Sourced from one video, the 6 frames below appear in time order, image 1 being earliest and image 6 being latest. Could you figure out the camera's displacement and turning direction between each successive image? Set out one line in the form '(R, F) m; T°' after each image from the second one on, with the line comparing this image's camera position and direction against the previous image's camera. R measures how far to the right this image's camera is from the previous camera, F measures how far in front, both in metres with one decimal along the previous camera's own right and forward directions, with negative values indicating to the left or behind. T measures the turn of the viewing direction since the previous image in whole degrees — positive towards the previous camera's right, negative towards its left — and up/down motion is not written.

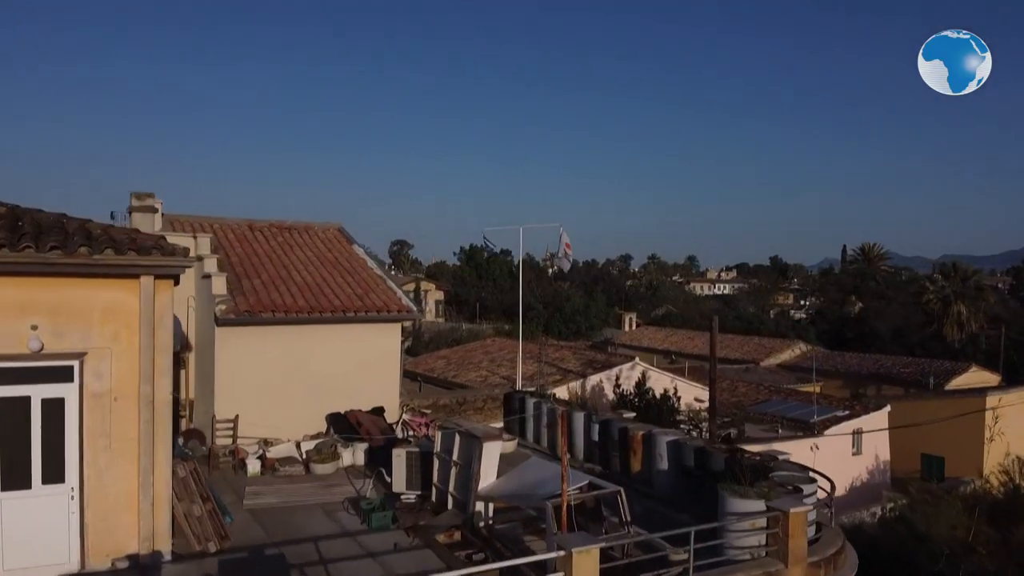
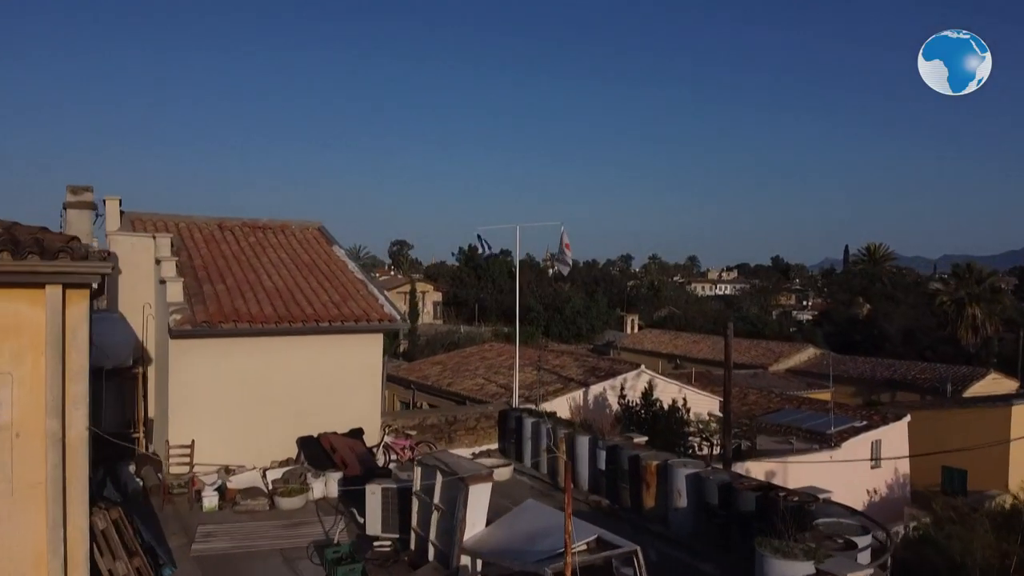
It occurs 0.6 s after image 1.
(+0.1, +1.1) m; 0°
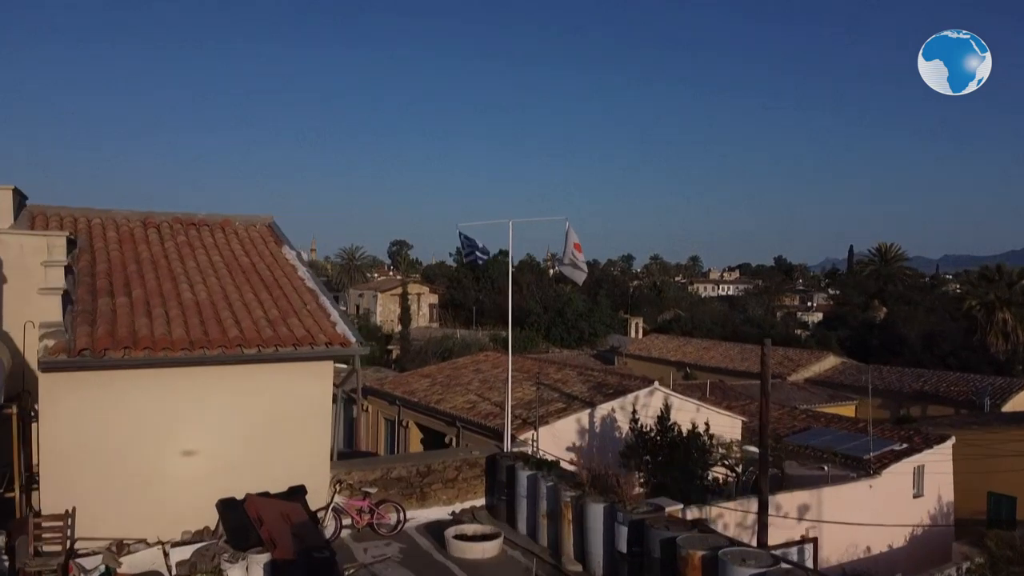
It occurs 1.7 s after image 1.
(+0.1, +2.1) m; 0°
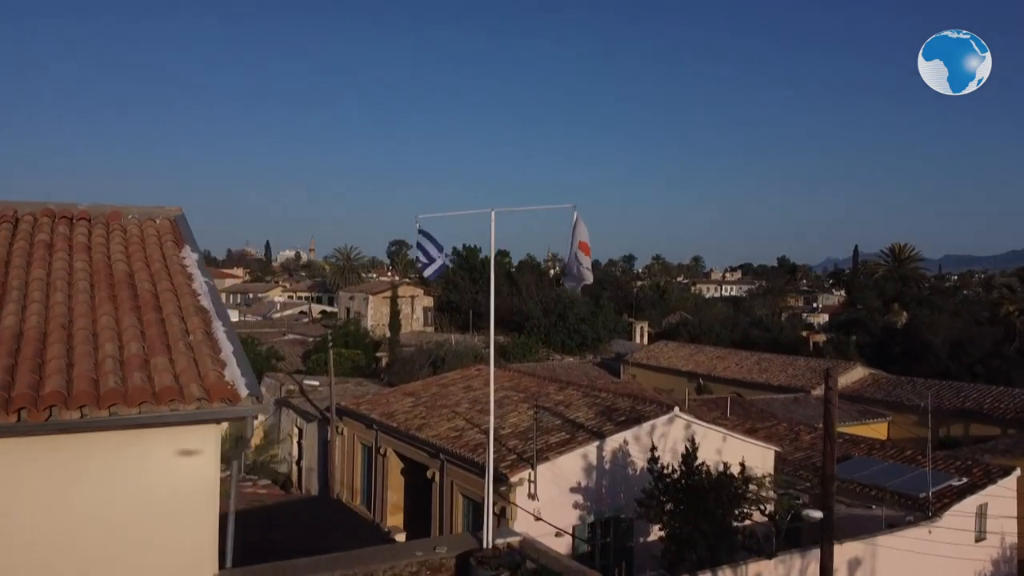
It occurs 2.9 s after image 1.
(+0.1, +2.4) m; 0°
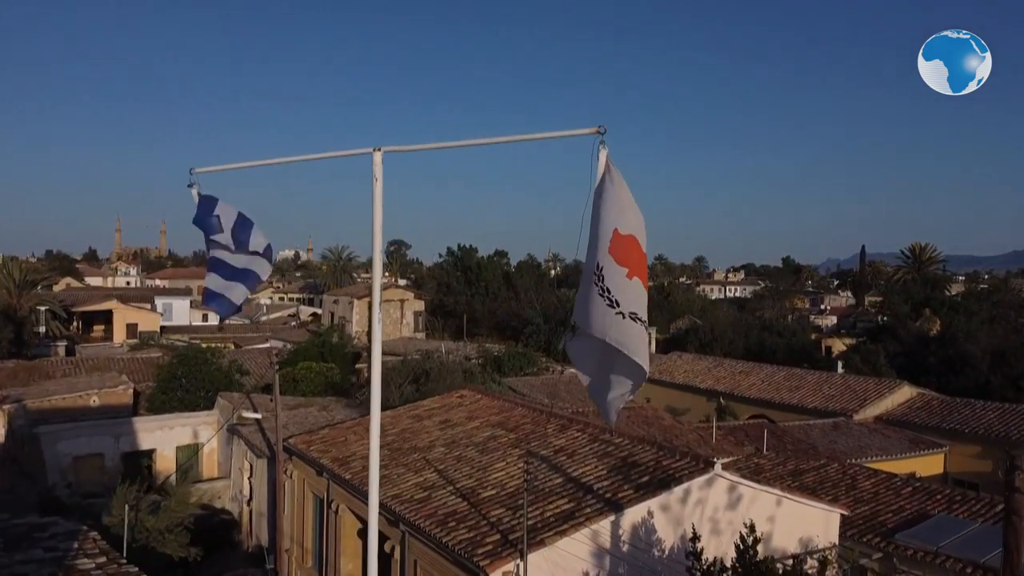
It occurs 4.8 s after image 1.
(+0.2, +3.3) m; 0°
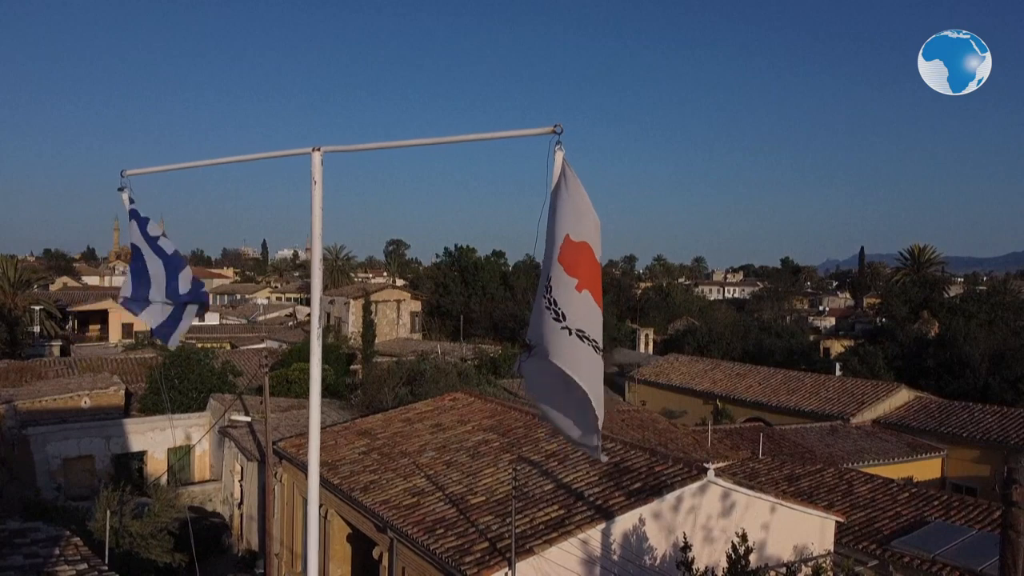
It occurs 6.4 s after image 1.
(+0.1, +0.2) m; 0°
